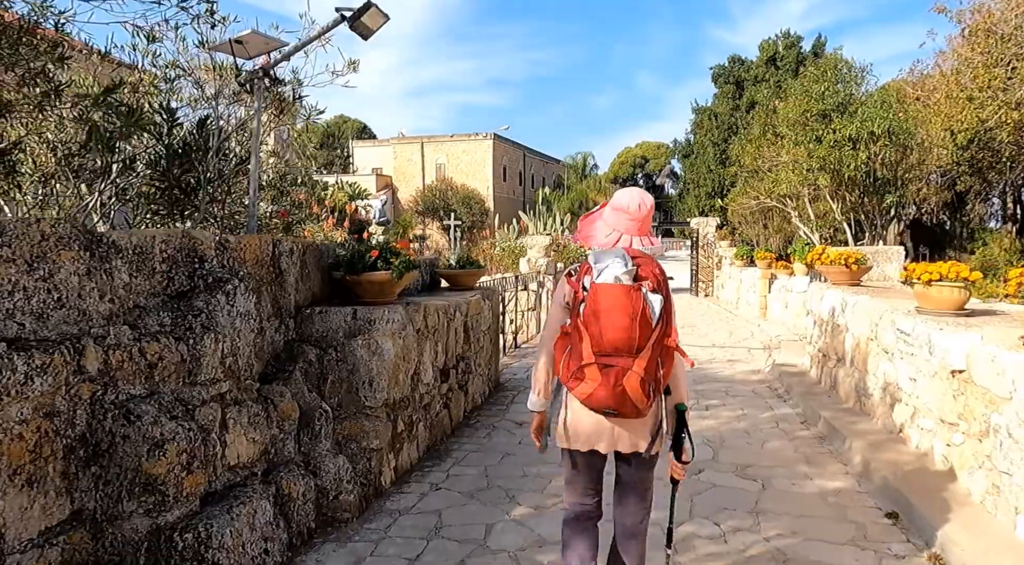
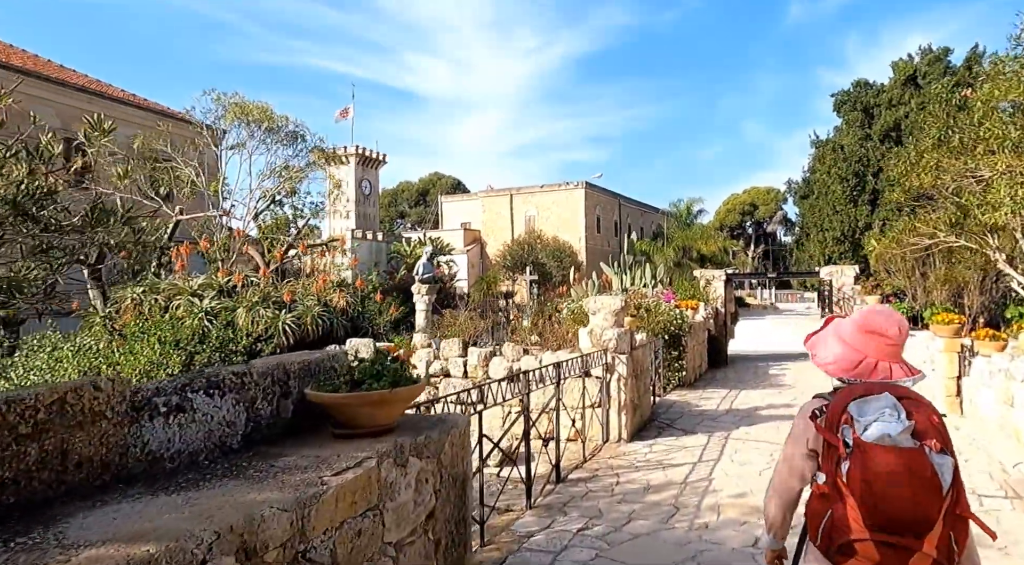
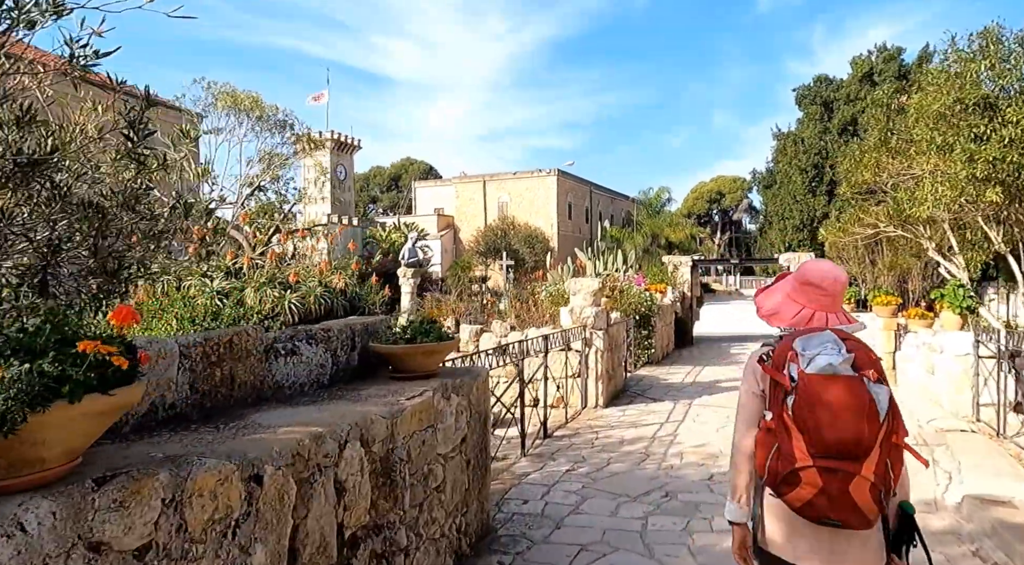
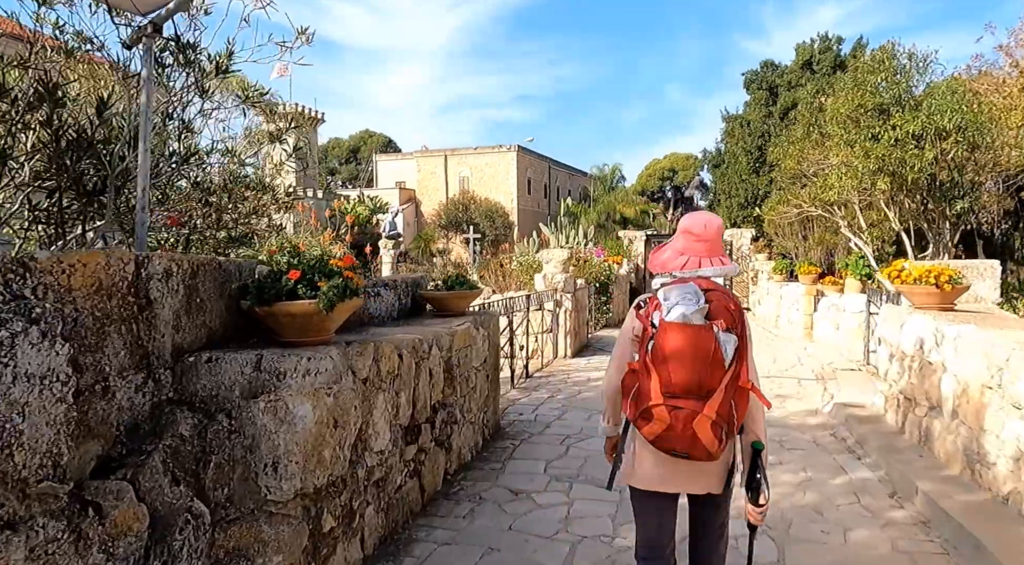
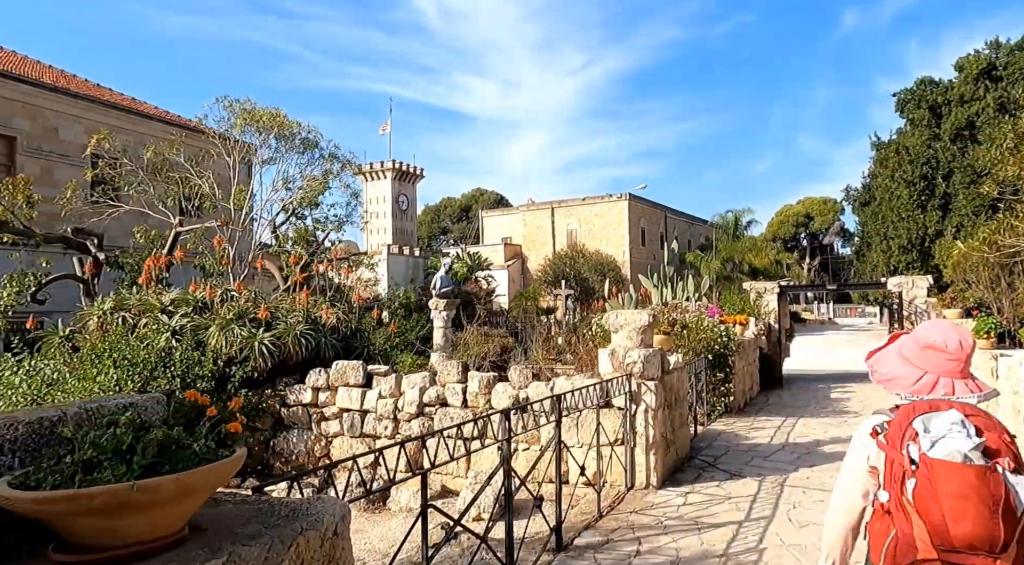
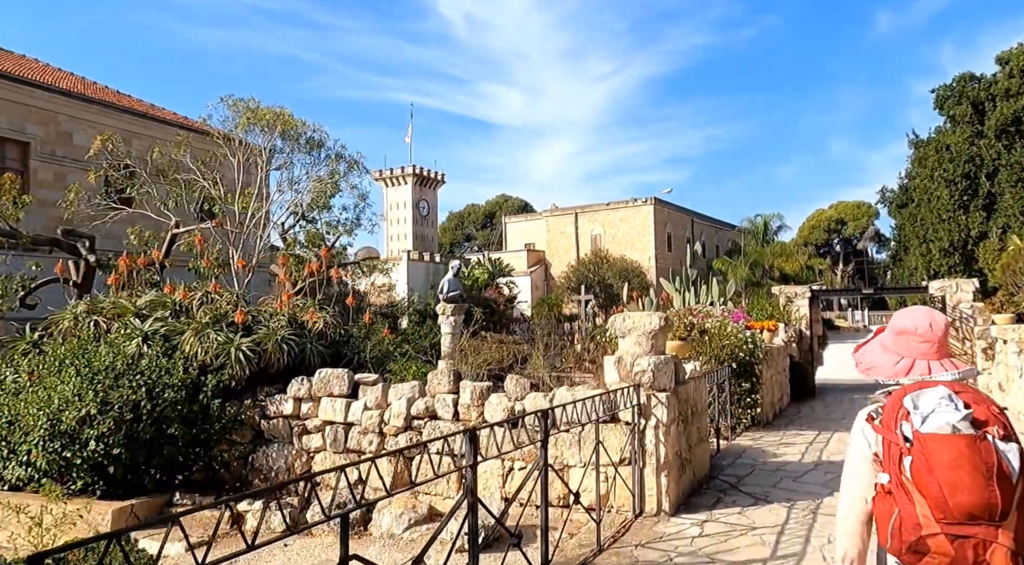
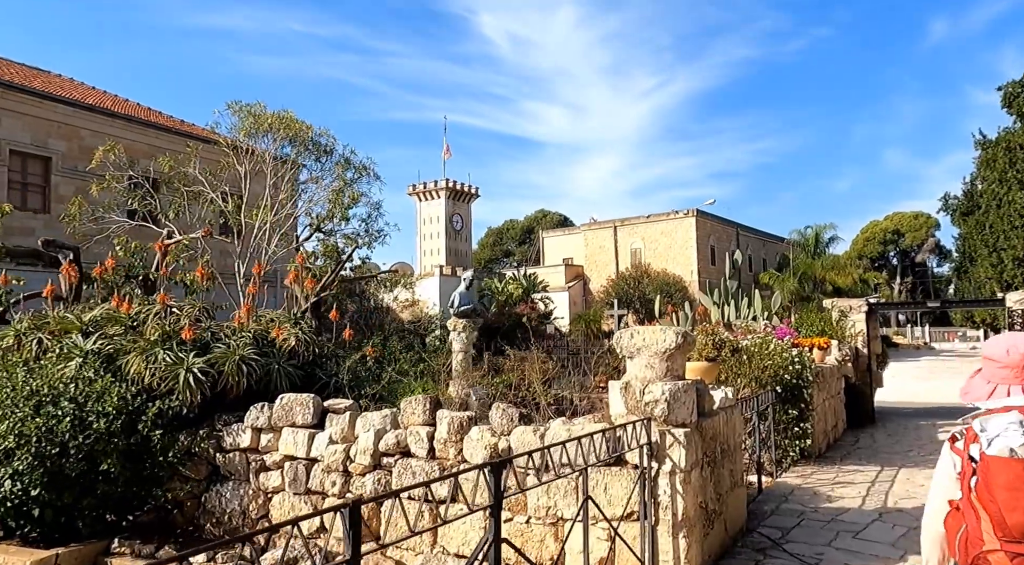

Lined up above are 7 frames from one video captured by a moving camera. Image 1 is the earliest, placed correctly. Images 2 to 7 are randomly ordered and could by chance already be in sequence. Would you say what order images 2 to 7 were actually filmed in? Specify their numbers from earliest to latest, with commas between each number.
4, 3, 2, 5, 6, 7
